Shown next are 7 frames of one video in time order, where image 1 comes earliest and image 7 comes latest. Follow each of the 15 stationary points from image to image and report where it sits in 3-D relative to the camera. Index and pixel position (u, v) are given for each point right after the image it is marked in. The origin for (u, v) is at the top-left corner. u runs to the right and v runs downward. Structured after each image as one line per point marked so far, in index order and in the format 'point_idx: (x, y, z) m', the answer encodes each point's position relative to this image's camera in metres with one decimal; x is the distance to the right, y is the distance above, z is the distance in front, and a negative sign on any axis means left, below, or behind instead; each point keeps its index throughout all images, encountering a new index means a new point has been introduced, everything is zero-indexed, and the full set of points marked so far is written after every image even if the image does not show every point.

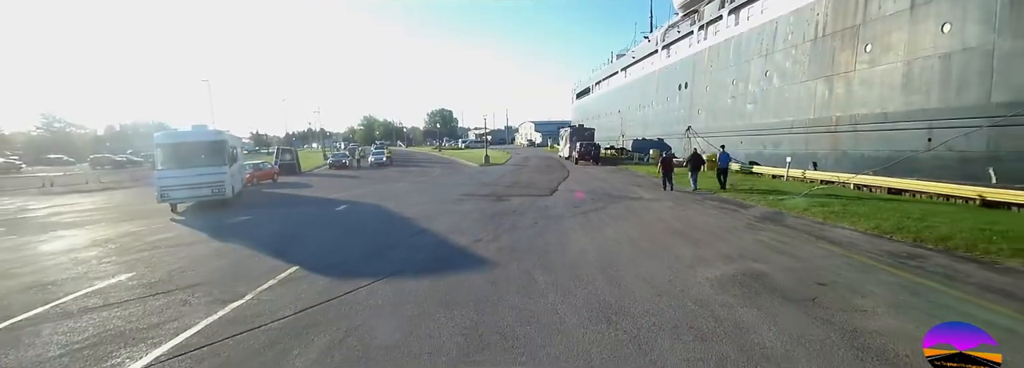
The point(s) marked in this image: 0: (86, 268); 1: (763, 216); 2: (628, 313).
0: (-7.0, -1.4, +6.7) m
1: (+5.6, -0.7, +9.0) m
2: (+1.1, -1.3, +4.0) m
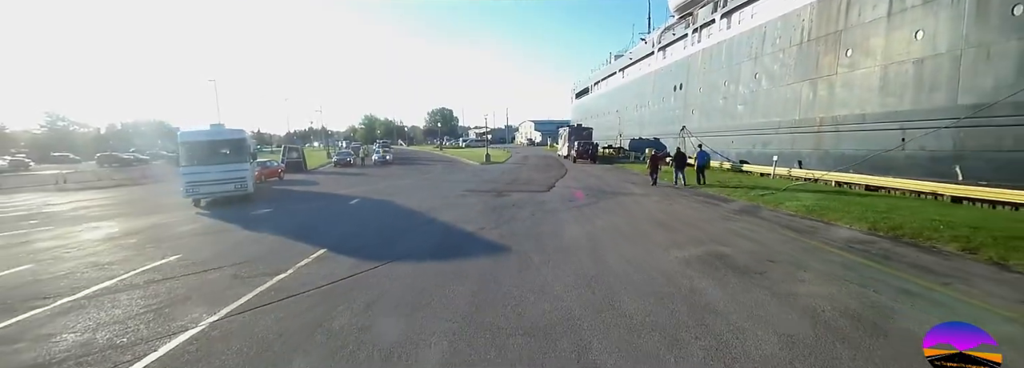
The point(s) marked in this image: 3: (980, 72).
0: (-7.0, -1.3, +7.5) m
1: (+5.6, -0.6, +9.8) m
2: (+1.1, -1.2, +4.8) m
3: (+13.4, +3.2, +11.6) m
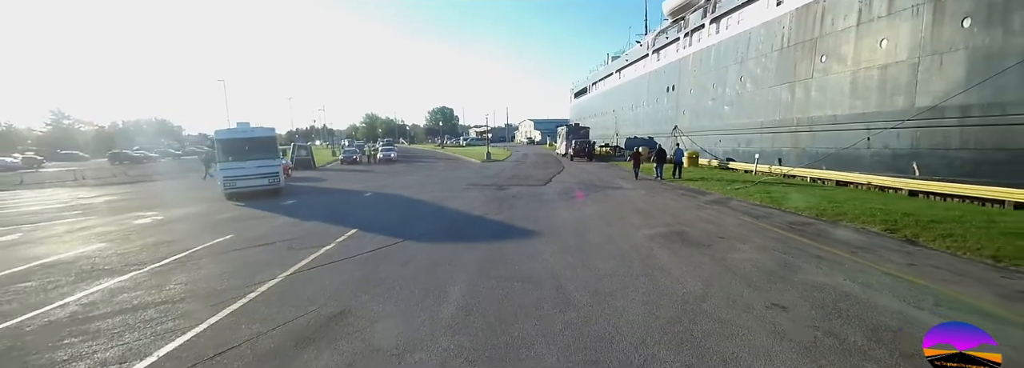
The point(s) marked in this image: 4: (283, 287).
0: (-7.0, -1.1, +8.8) m
1: (+5.6, -0.5, +11.1) m
2: (+1.1, -1.1, +6.1) m
3: (+13.4, +3.4, +12.9) m
4: (-2.7, -1.3, +5.0) m
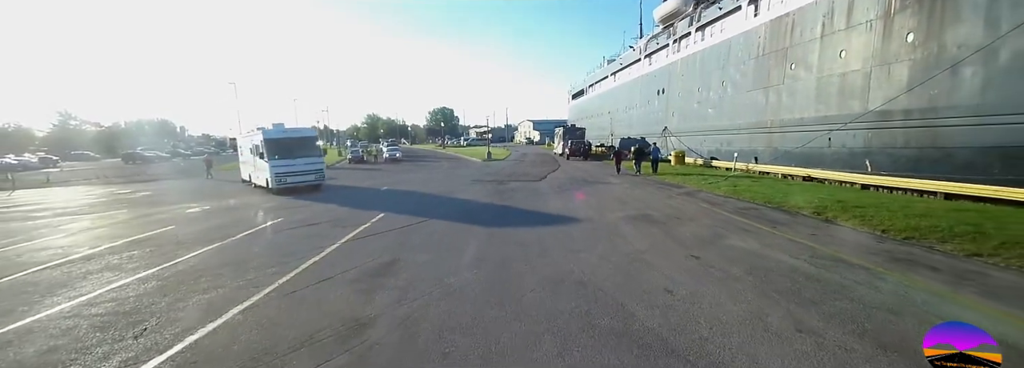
0: (-7.1, -1.0, +10.5) m
1: (+5.5, -0.3, +12.8) m
2: (+1.0, -0.9, +7.8) m
3: (+13.4, +3.5, +14.6) m
4: (-2.7, -1.1, +6.7) m
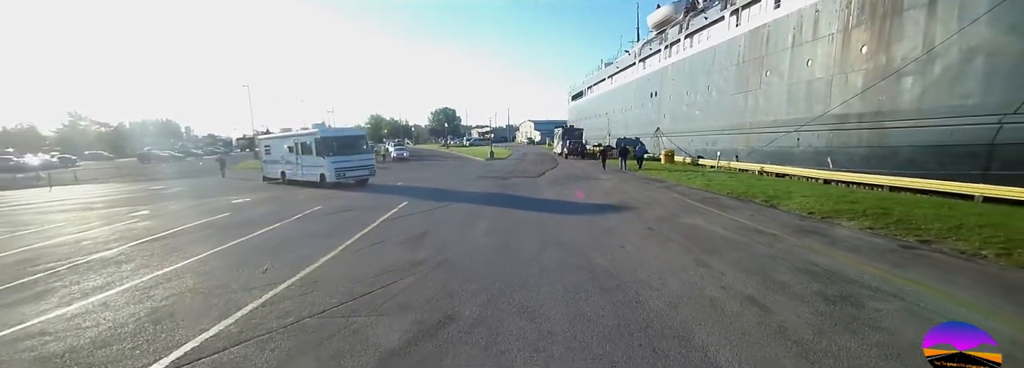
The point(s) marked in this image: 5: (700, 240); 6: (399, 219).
0: (-7.0, -0.8, +12.5) m
1: (+5.6, -0.1, +14.7) m
2: (+1.1, -0.7, +9.8) m
3: (+13.4, +3.7, +16.5) m
4: (-2.7, -0.9, +8.6) m
5: (+3.3, -1.0, +7.0) m
6: (-2.6, -0.8, +9.2) m
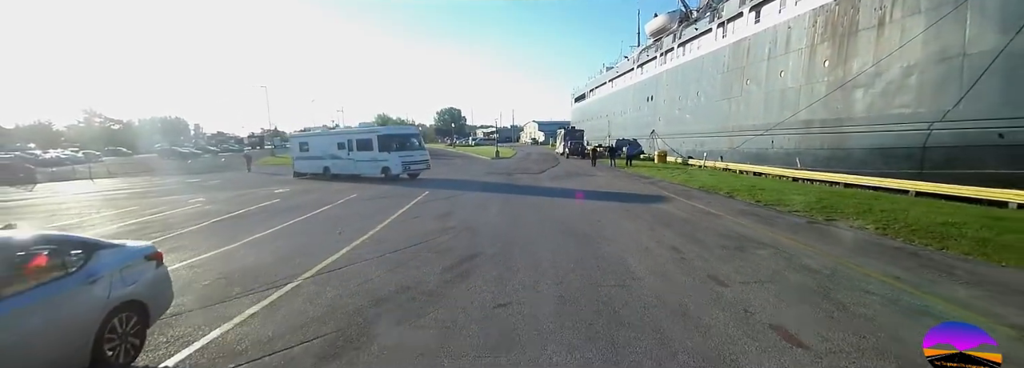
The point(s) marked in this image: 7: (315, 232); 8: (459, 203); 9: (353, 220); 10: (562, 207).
0: (-6.9, -0.5, +14.9) m
1: (+5.8, +0.1, +17.0) m
2: (+1.2, -0.5, +12.1) m
3: (+13.7, +3.9, +18.7) m
4: (-2.6, -0.7, +11.0) m
5: (+3.4, -0.8, +9.3) m
6: (-2.5, -0.5, +11.6) m
7: (-4.4, -1.1, +9.0) m
8: (-1.6, -0.5, +11.4) m
9: (-4.1, -0.9, +10.4) m
10: (+1.3, -0.6, +10.9) m
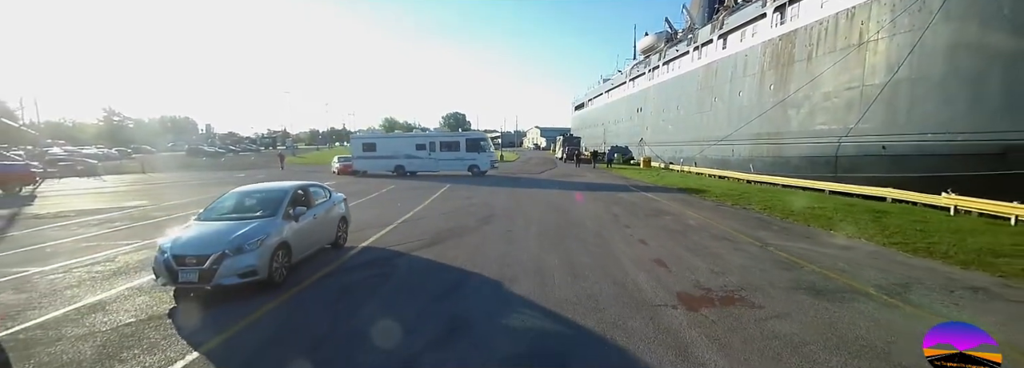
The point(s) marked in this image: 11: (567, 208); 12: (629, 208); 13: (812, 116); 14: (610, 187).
0: (-6.7, -0.2, +19.1) m
1: (+5.9, +0.2, +21.1) m
2: (+1.3, -0.3, +16.2) m
3: (+13.9, +3.8, +22.8) m
4: (-2.5, -0.4, +15.2) m
5: (+3.5, -0.6, +13.5) m
6: (-2.4, -0.3, +15.8) m
7: (-4.3, -0.7, +13.2) m
8: (-1.5, -0.3, +15.6) m
9: (-4.0, -0.6, +14.6) m
10: (+1.4, -0.4, +15.1) m
11: (+1.6, -0.6, +12.4) m
12: (+3.6, -0.7, +12.2) m
13: (+14.5, +3.2, +19.6) m
14: (+4.2, -0.1, +17.8) m
